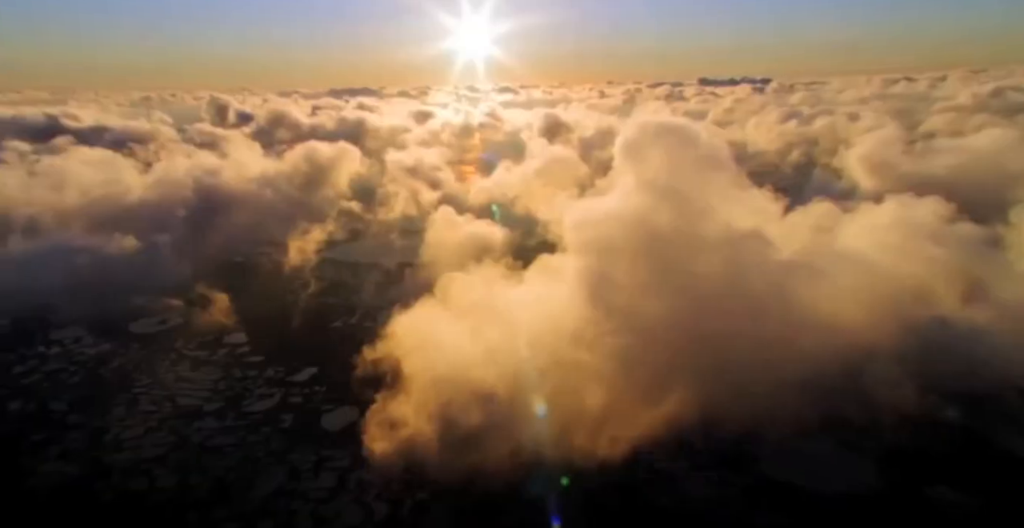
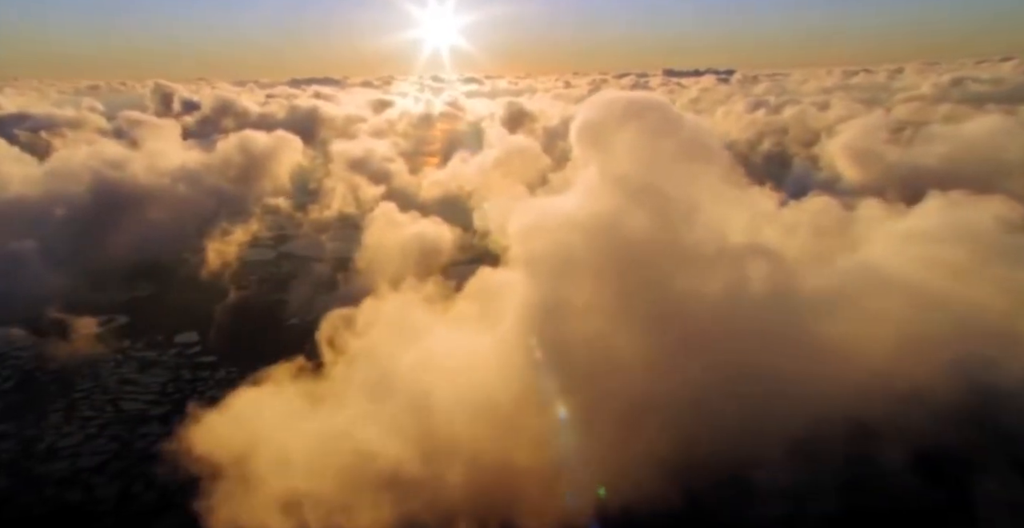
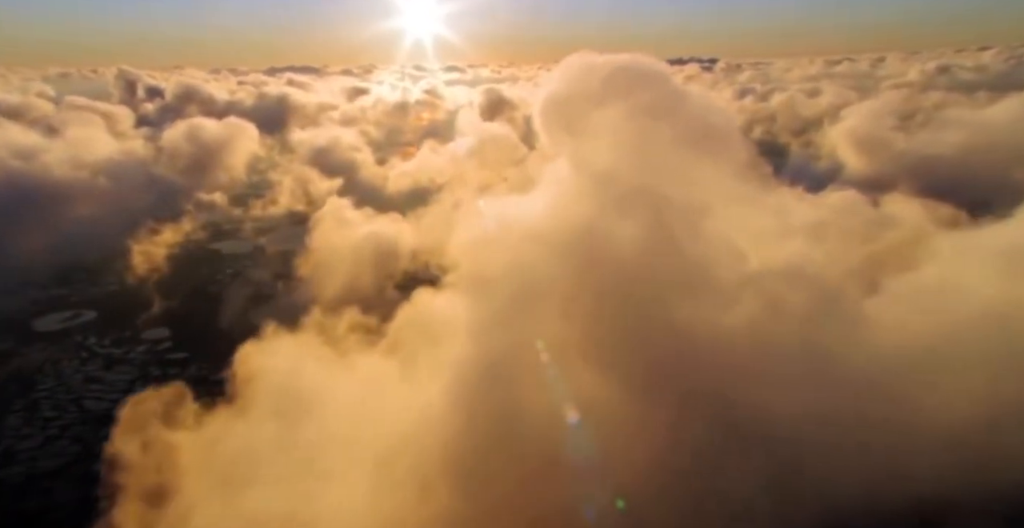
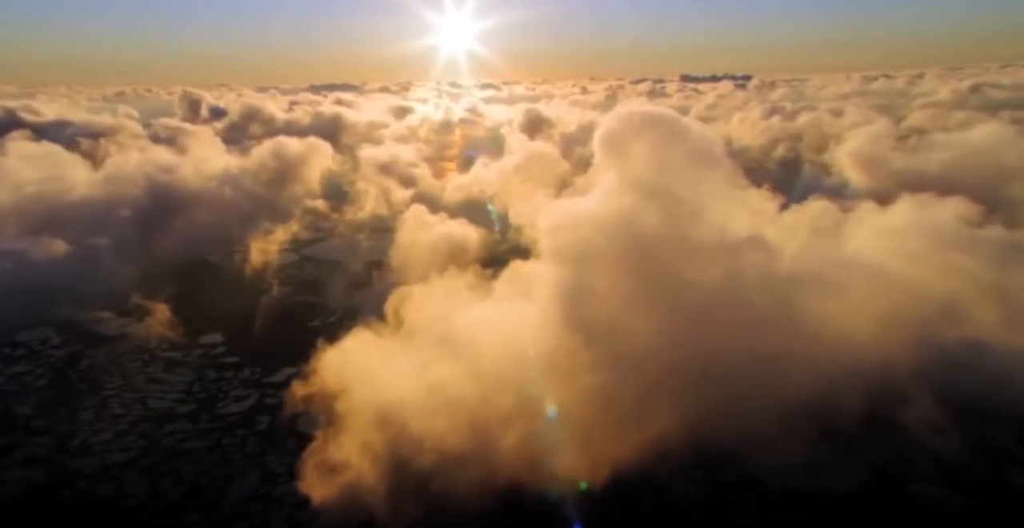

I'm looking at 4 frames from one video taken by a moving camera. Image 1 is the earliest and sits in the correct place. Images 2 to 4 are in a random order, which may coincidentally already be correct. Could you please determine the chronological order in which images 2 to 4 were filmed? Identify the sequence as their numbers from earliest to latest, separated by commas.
4, 2, 3
